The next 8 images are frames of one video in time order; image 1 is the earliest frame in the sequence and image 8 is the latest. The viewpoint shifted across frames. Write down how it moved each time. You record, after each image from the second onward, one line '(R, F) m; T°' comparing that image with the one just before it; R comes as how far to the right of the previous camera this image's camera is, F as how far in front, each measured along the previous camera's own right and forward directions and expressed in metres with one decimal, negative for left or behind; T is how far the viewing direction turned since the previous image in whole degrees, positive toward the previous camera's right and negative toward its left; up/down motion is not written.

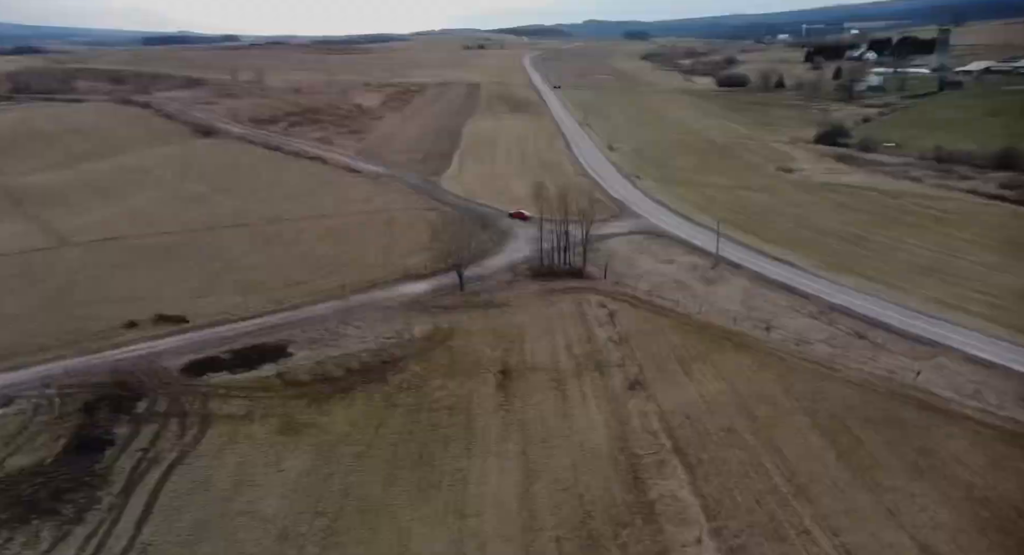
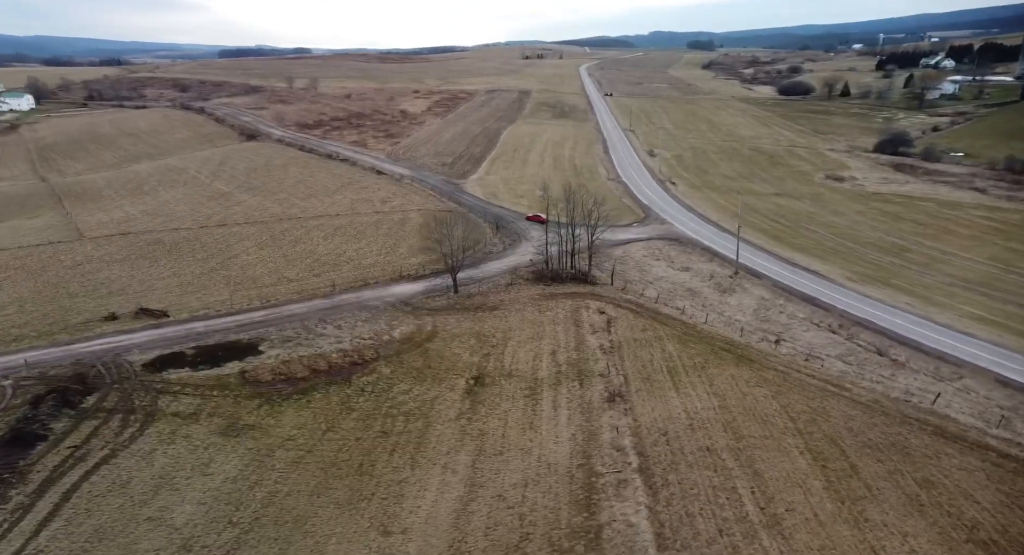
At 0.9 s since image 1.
(+2.3, +1.3) m; -3°
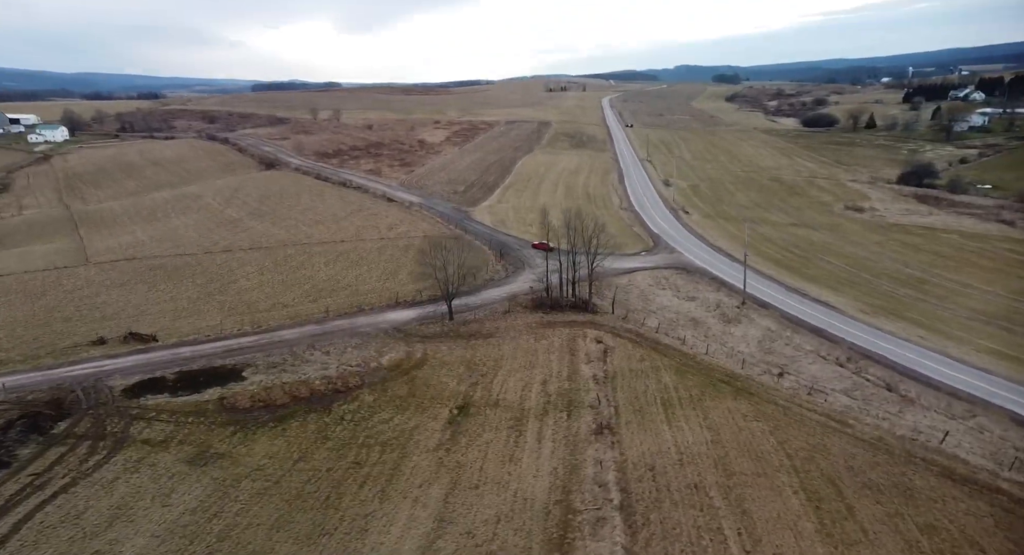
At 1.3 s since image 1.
(+1.1, +0.4) m; -1°
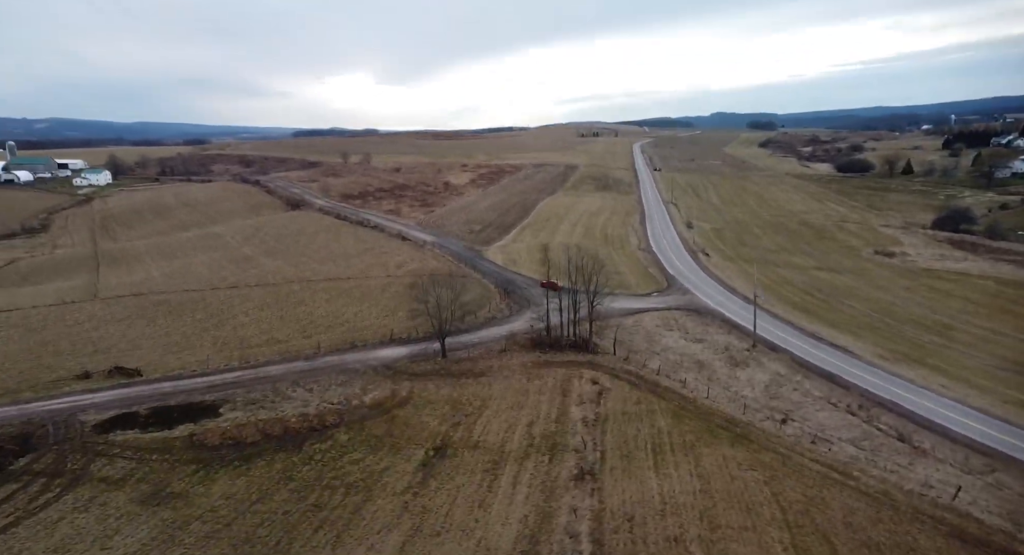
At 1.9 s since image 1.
(+1.5, +0.5) m; -2°
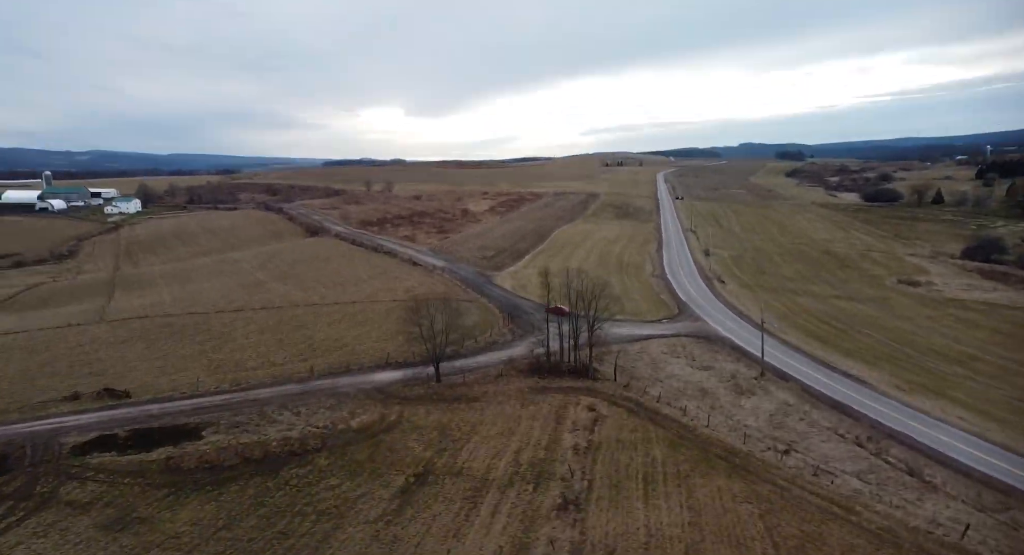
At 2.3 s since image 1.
(+1.2, +0.3) m; -1°
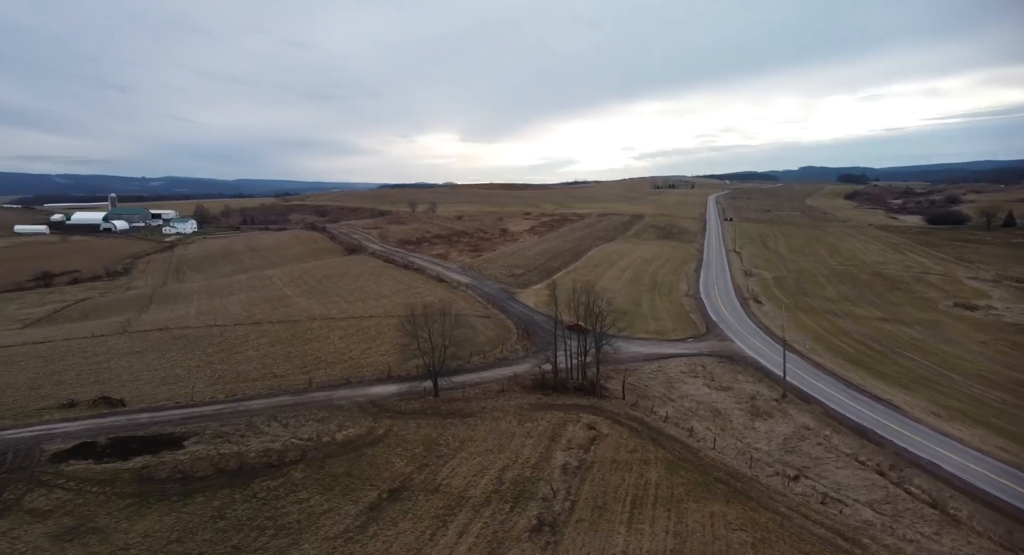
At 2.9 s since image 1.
(+2.1, +0.7) m; -3°
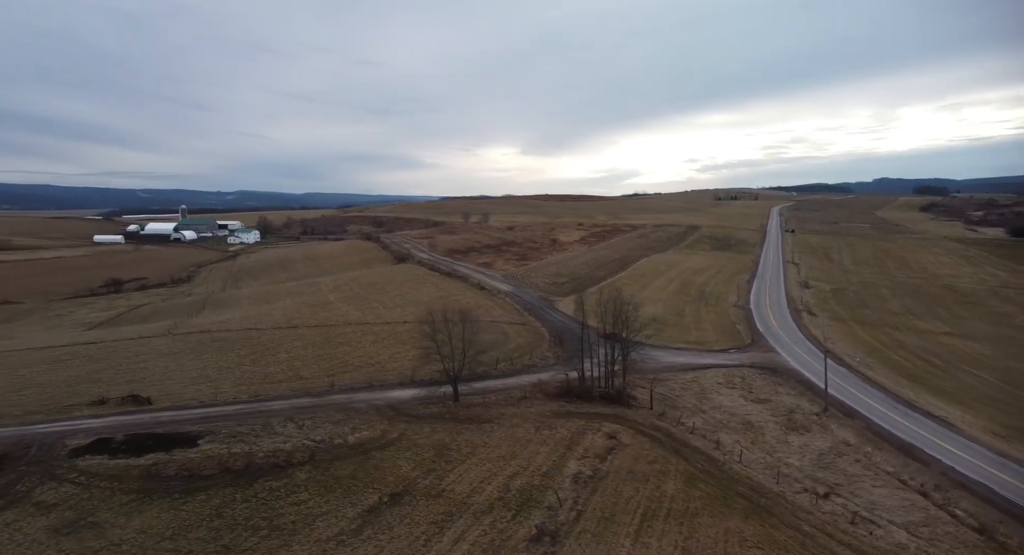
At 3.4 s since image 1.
(+1.5, +0.6) m; -5°
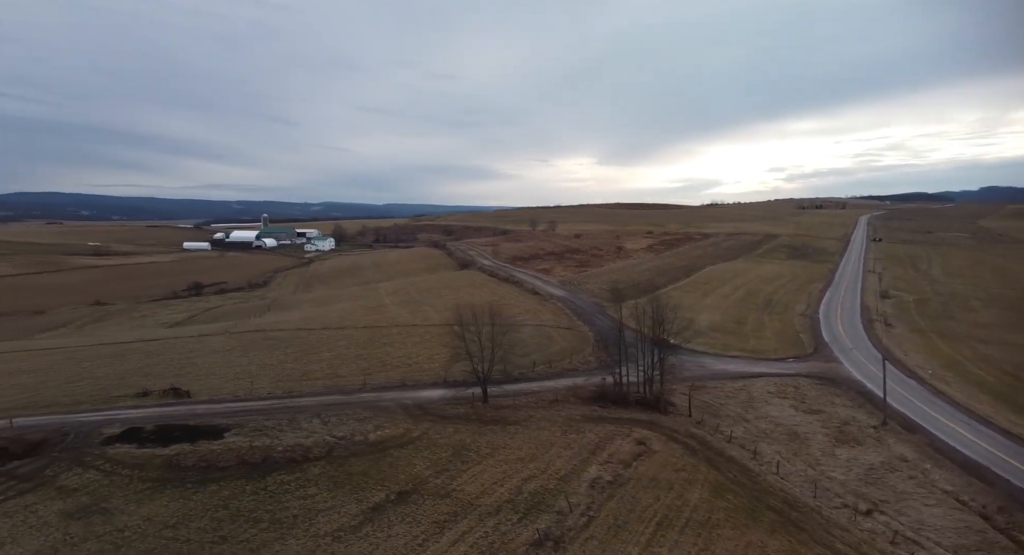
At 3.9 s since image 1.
(+1.9, +0.7) m; -6°
